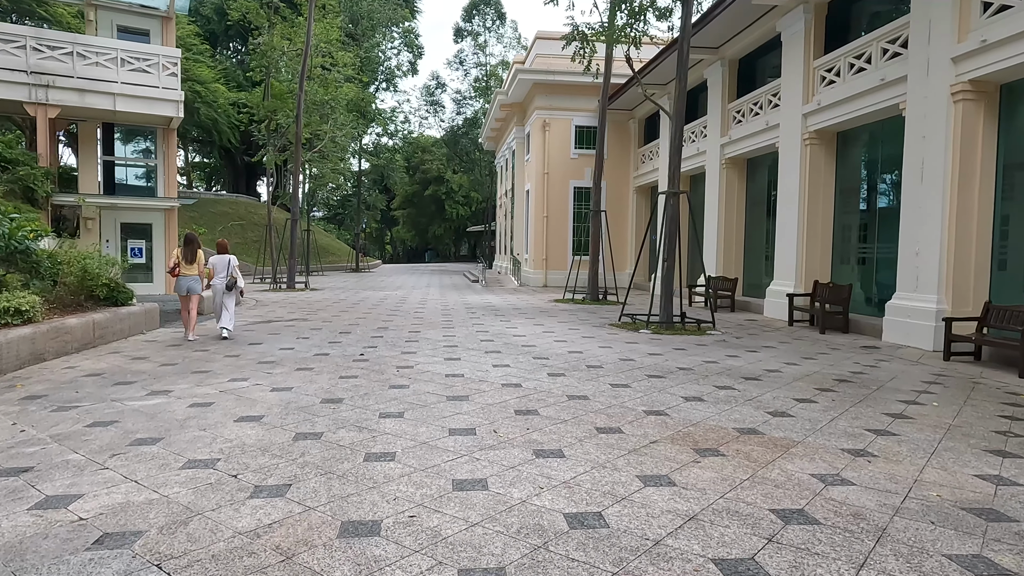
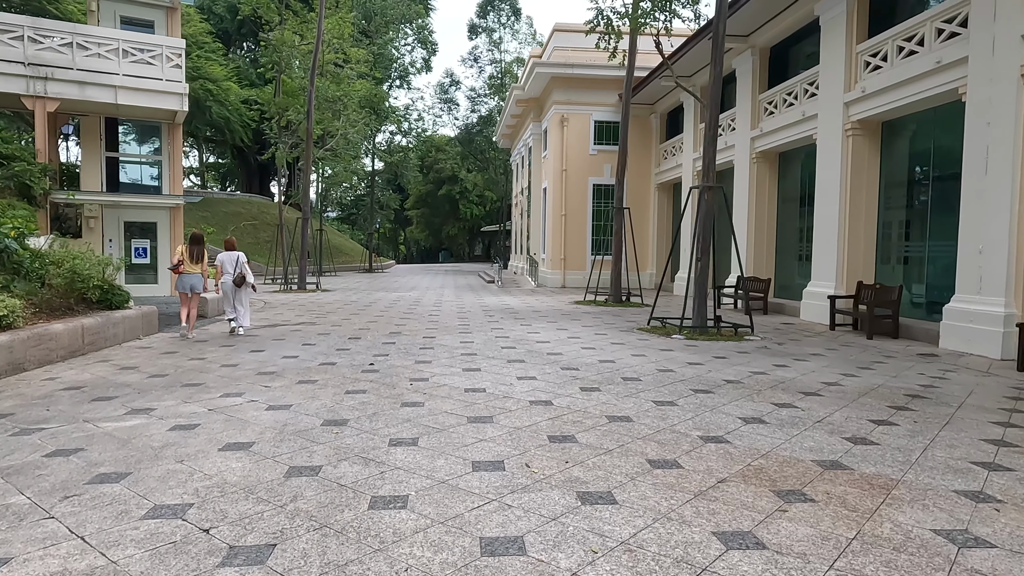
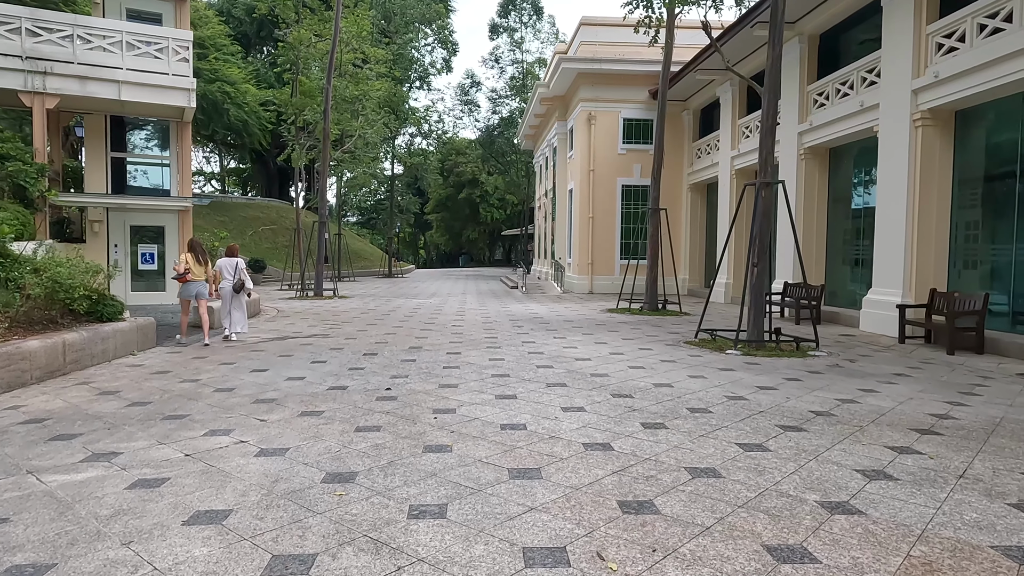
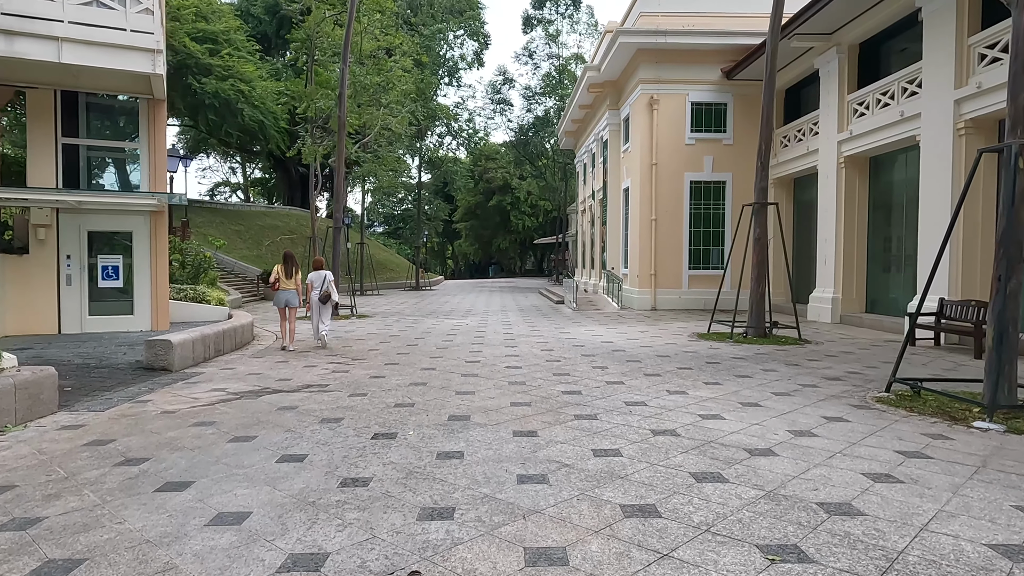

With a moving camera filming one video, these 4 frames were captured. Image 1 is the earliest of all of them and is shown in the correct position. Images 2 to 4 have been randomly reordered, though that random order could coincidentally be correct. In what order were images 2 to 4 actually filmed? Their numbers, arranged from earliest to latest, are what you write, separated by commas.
2, 3, 4
